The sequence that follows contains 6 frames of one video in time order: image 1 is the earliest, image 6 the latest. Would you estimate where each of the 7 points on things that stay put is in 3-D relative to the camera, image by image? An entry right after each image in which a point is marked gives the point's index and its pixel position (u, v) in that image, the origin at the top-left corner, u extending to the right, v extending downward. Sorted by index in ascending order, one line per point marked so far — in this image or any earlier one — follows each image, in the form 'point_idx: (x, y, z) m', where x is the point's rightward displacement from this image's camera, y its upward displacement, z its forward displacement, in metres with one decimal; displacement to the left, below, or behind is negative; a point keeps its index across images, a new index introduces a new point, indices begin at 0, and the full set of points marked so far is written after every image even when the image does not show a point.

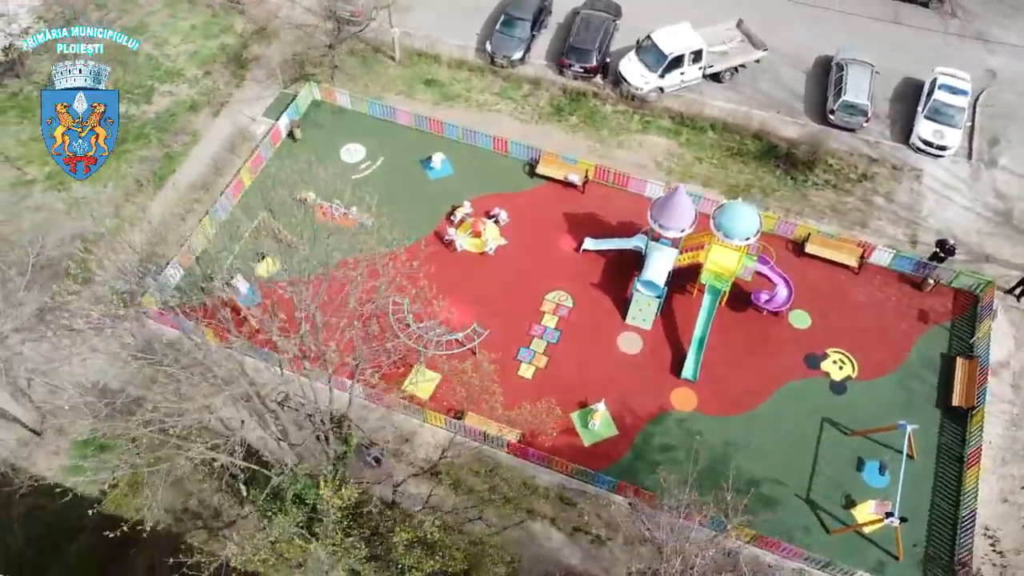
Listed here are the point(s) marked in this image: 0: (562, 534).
0: (+1.3, -6.3, +19.7) m
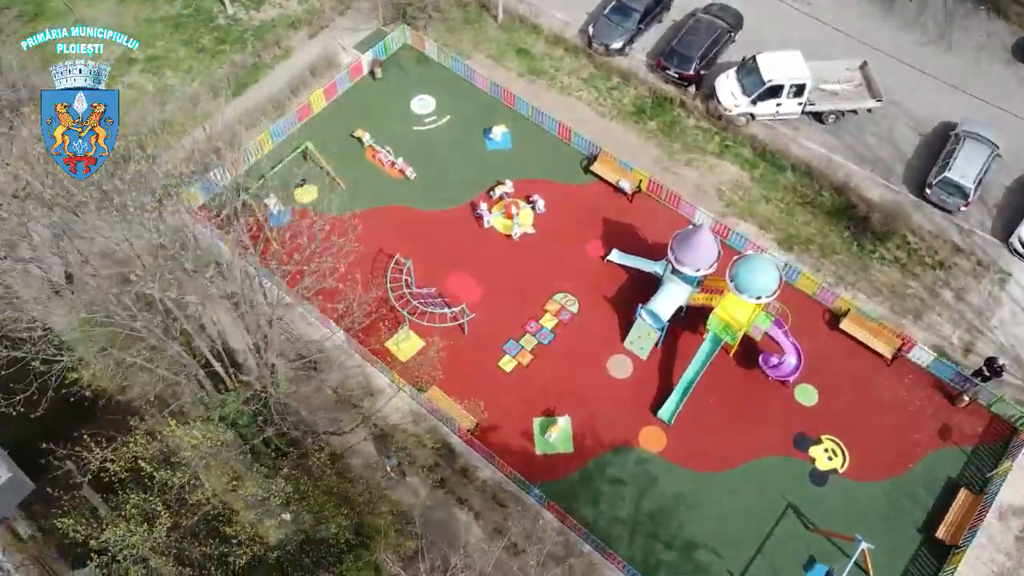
0: (-0.8, -6.3, +19.7) m
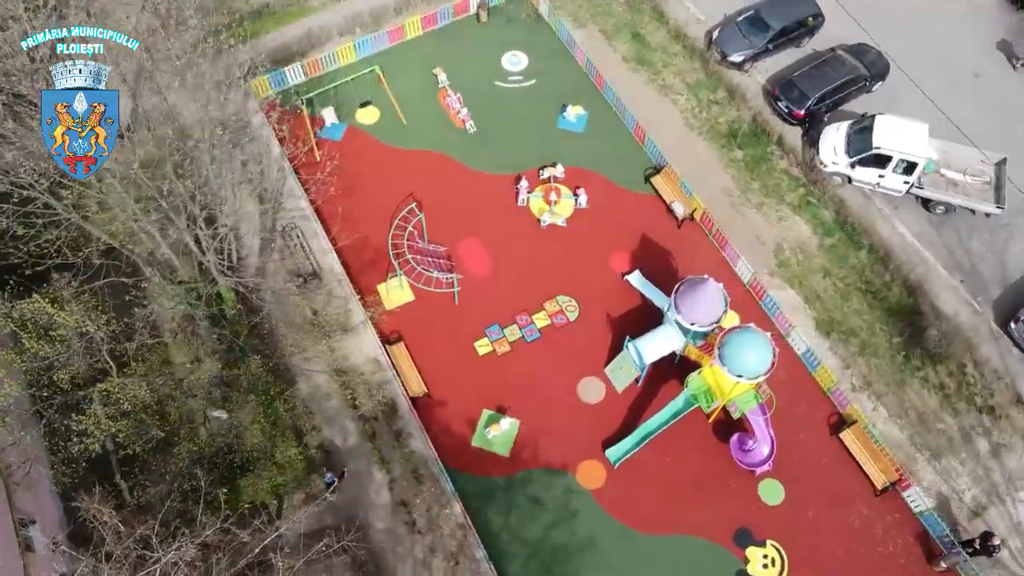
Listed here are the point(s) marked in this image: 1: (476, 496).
0: (-3.2, -5.3, +19.6) m
1: (-0.9, -5.2, +19.6) m
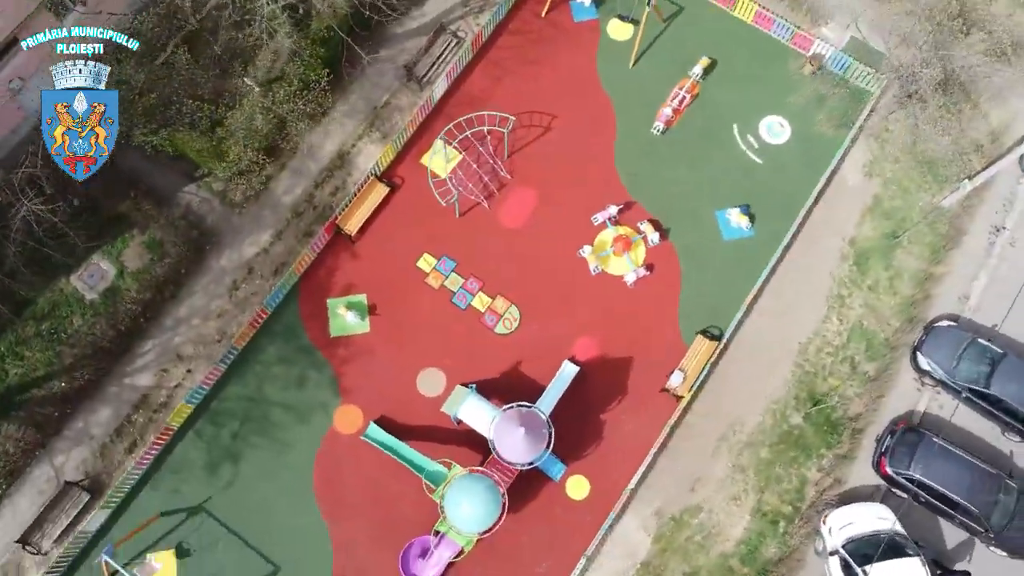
0: (-7.1, +0.9, +20.7) m
1: (-6.0, -1.0, +20.2) m
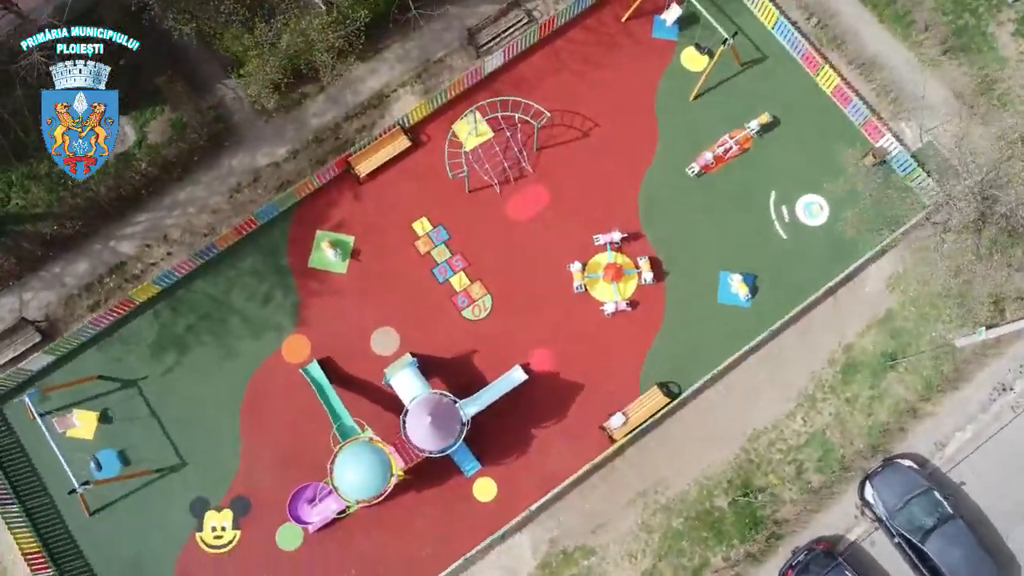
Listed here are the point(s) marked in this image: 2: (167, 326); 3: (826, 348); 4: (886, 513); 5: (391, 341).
0: (-6.9, +3.4, +21.0) m
1: (-6.5, +1.3, +20.5) m
2: (-8.9, -1.0, +19.9) m
3: (+8.1, -1.5, +19.8) m
4: (+8.8, -5.3, +18.1) m
5: (-3.2, -1.4, +19.9) m
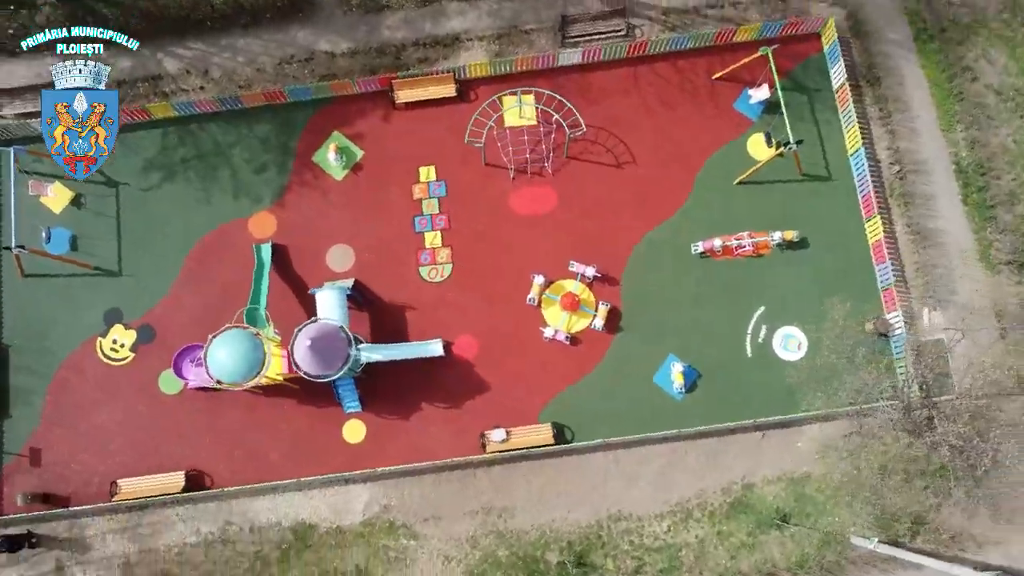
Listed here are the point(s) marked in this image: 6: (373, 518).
0: (-5.4, +6.7, +21.4) m
1: (-6.1, +4.6, +21.0) m
2: (-9.4, +3.7, +20.9) m
3: (+5.4, -4.6, +19.1) m
4: (+4.1, -8.4, +17.7) m
5: (-4.5, +0.7, +20.3) m
6: (-3.5, -5.8, +19.2) m
